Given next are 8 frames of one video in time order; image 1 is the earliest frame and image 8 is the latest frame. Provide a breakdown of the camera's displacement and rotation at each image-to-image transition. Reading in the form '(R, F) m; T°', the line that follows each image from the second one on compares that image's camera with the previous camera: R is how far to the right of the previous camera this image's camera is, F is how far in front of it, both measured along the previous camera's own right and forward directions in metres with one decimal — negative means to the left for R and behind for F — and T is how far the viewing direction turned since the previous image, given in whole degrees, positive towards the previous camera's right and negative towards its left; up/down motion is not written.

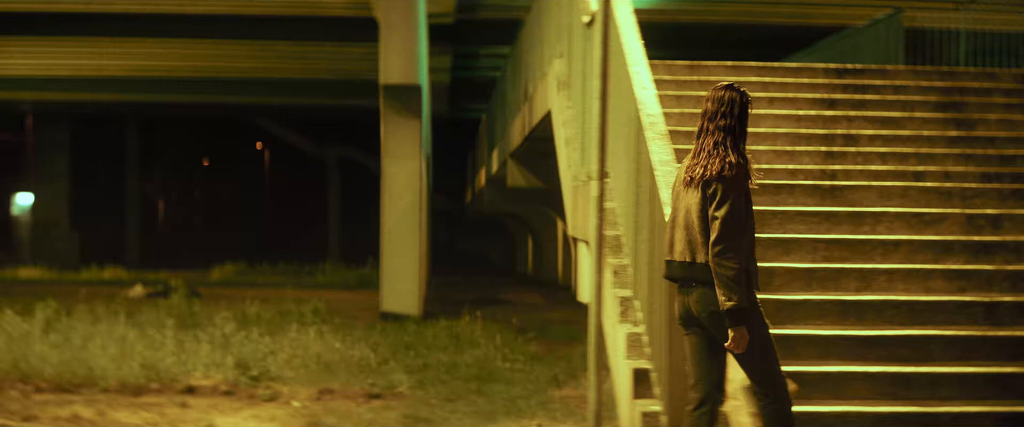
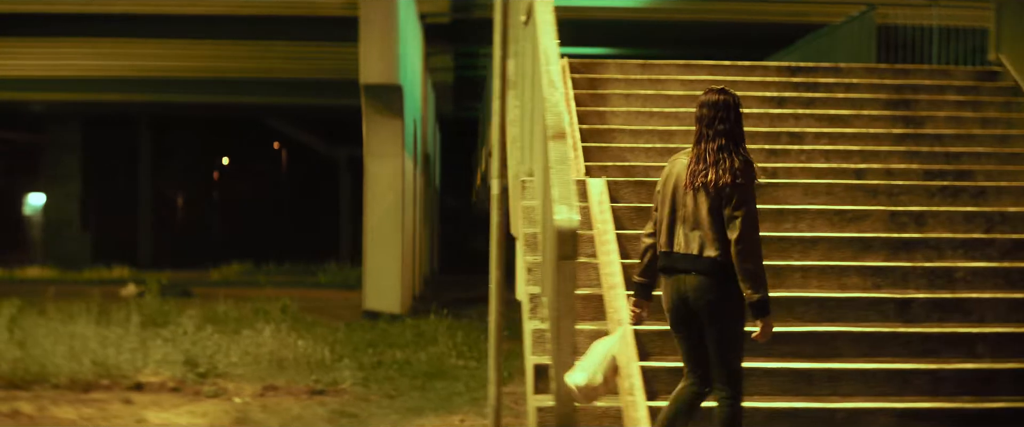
(+0.4, 0.0) m; -1°
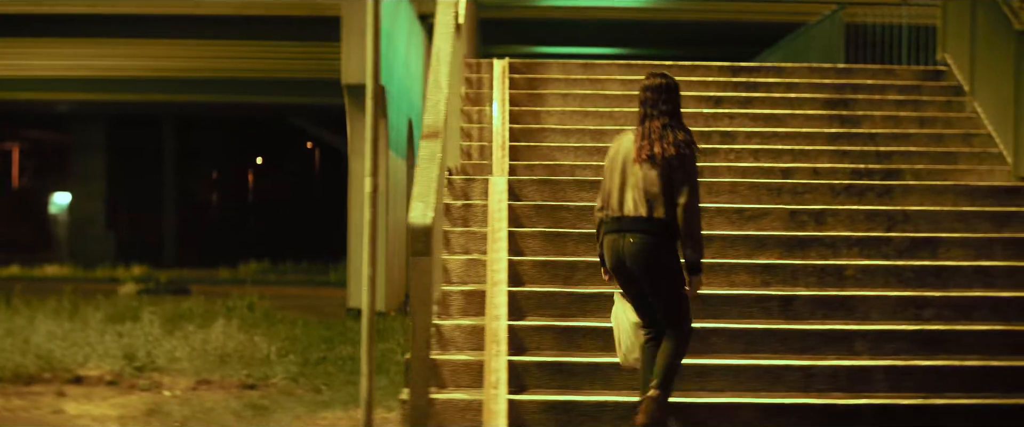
(+0.6, -0.1) m; -2°
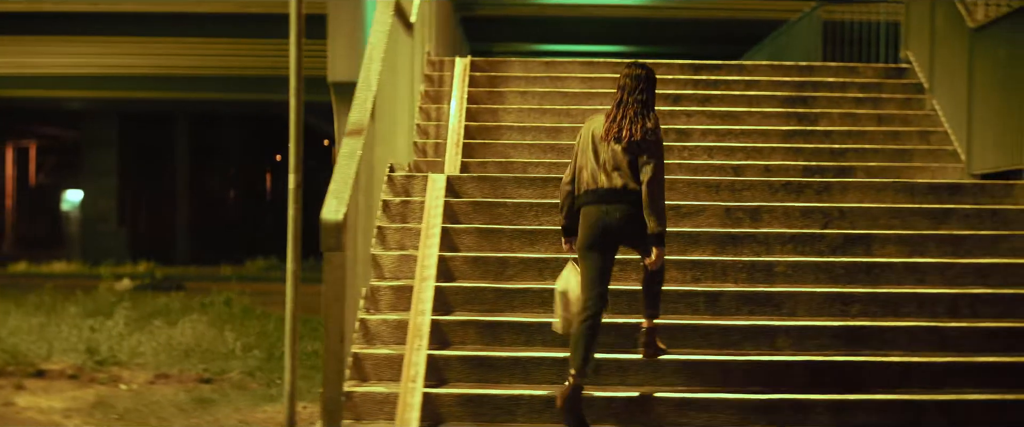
(+0.4, -0.1) m; -1°
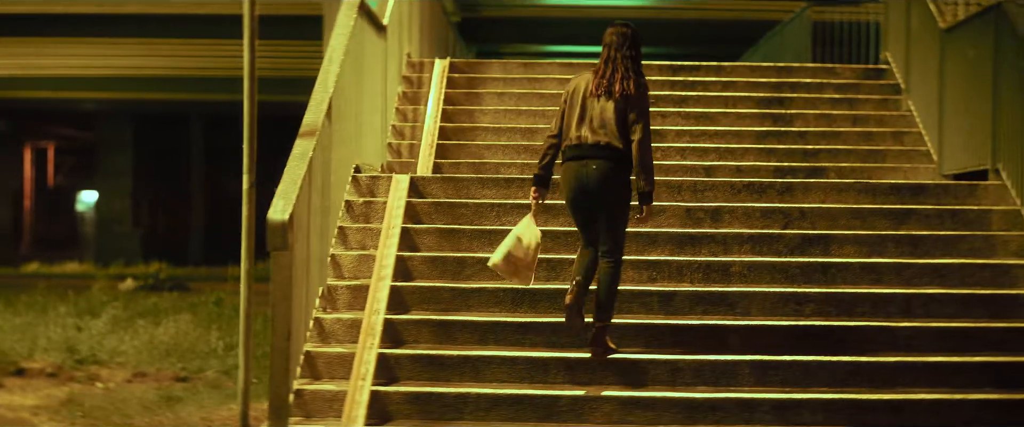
(+0.3, 0.0) m; -1°
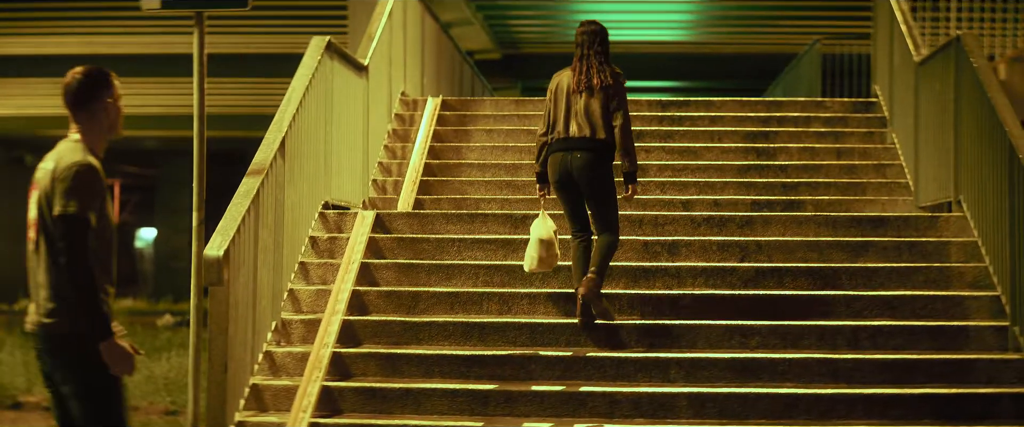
(+0.5, -0.1) m; -3°
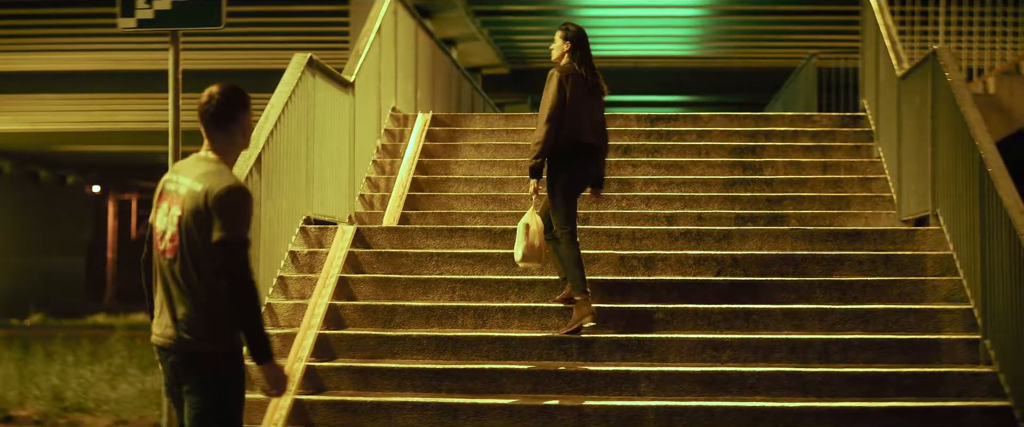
(+0.2, 0.0) m; -1°
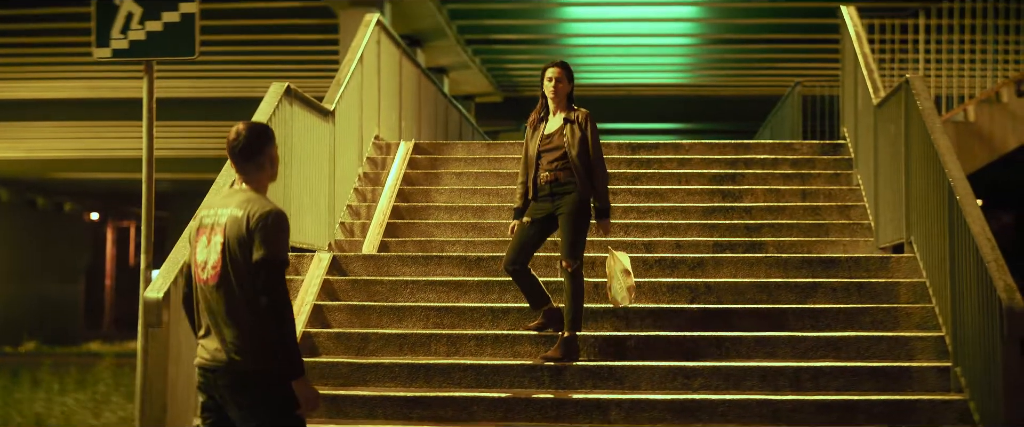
(+0.1, 0.0) m; 0°
